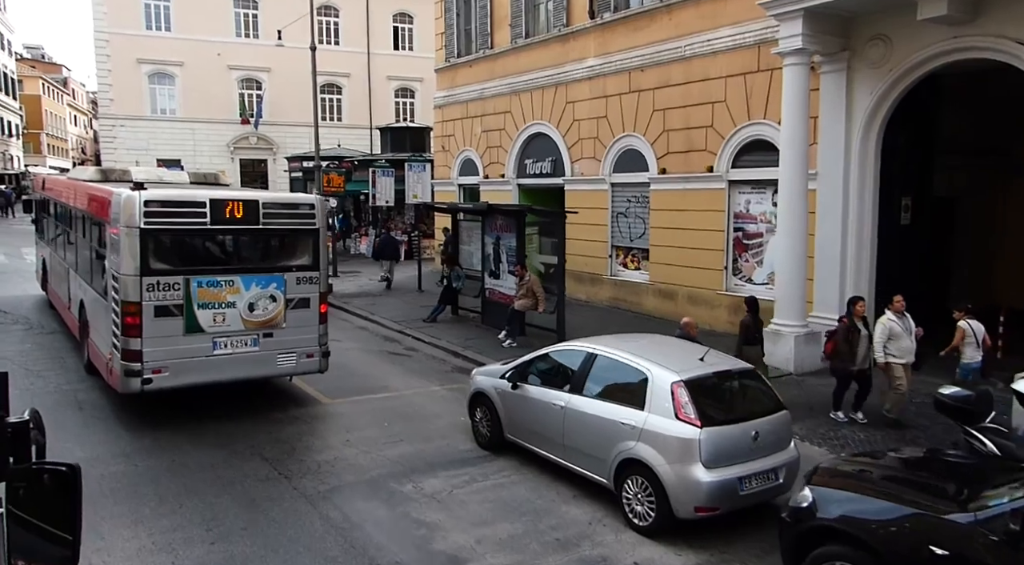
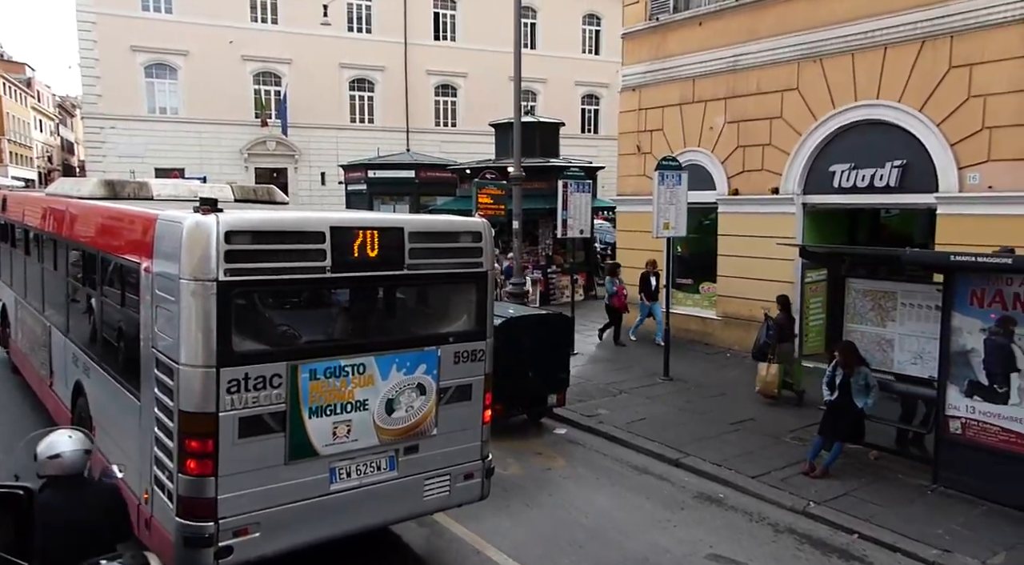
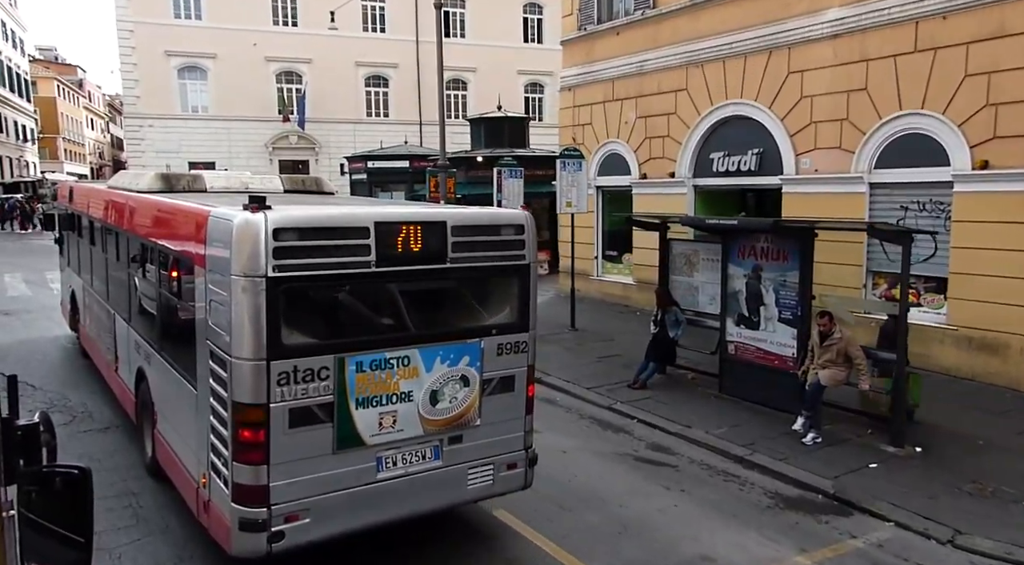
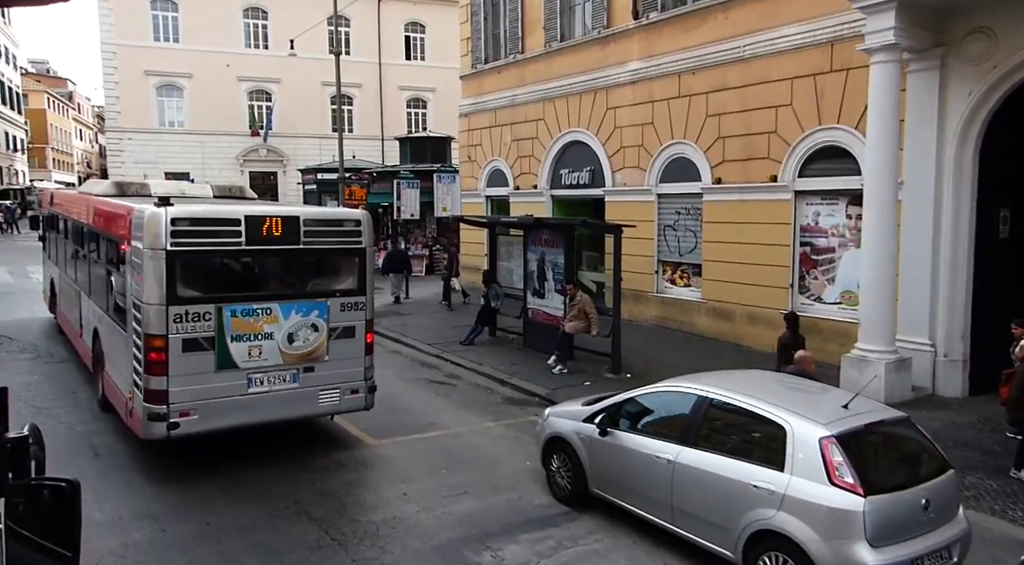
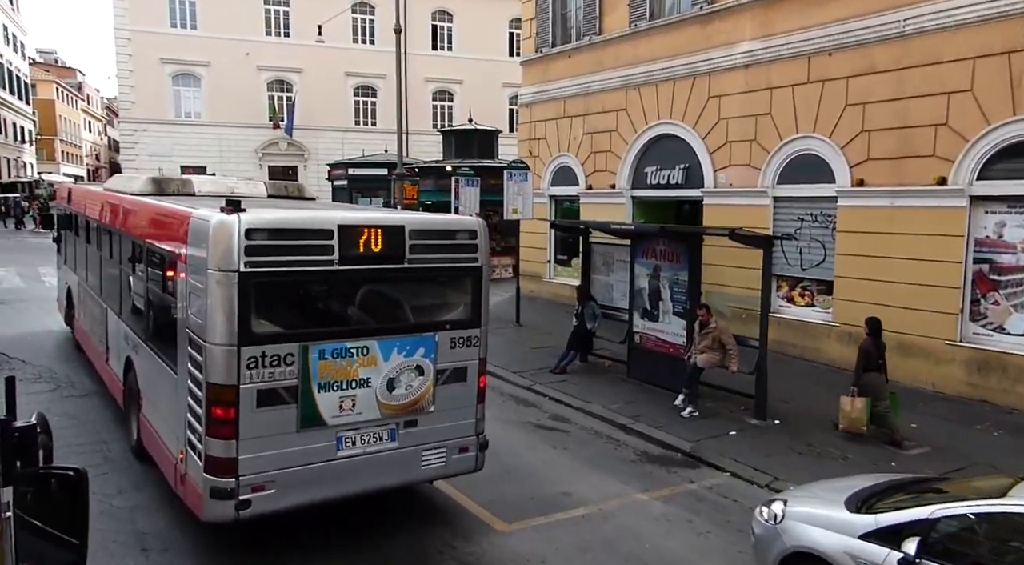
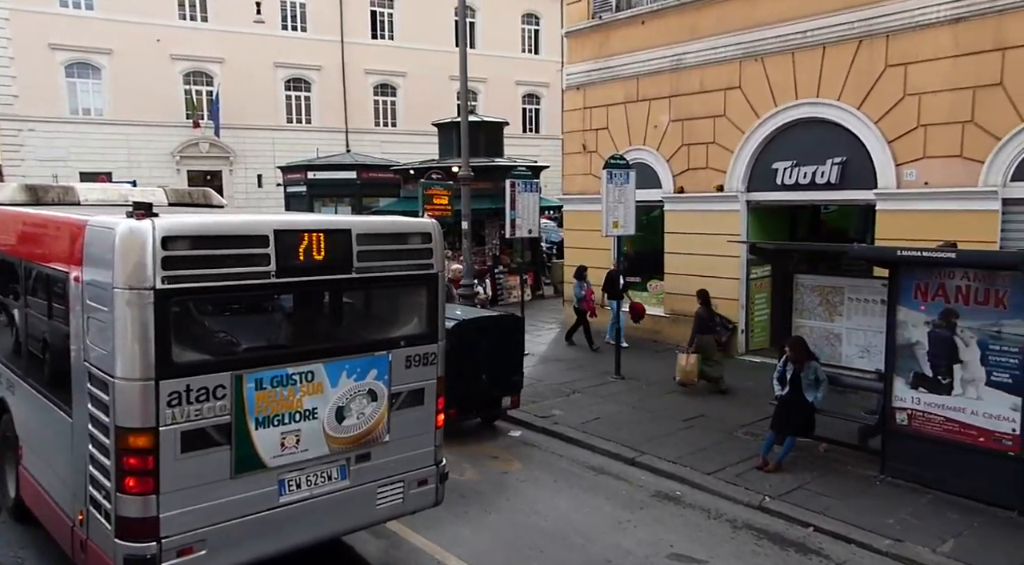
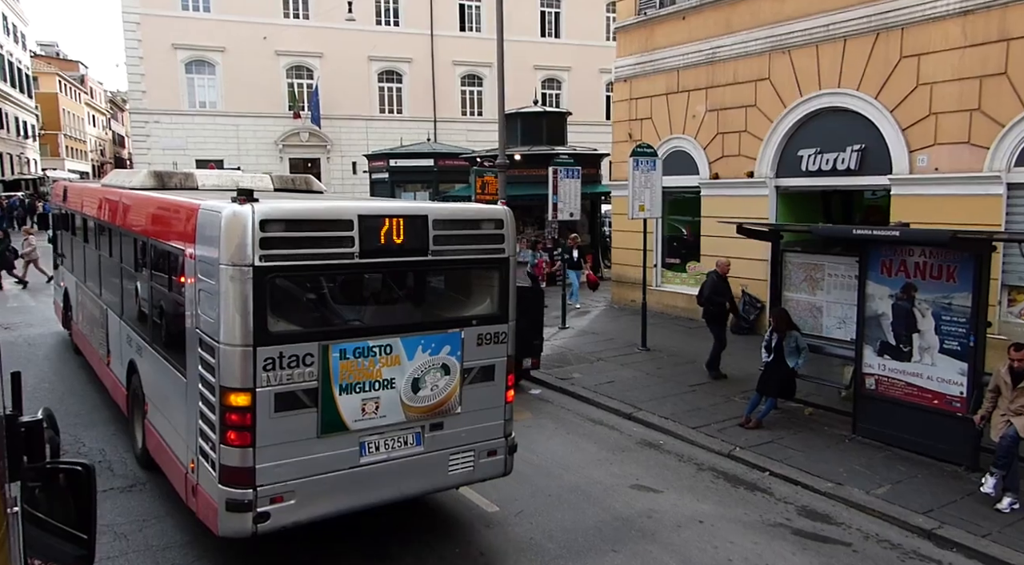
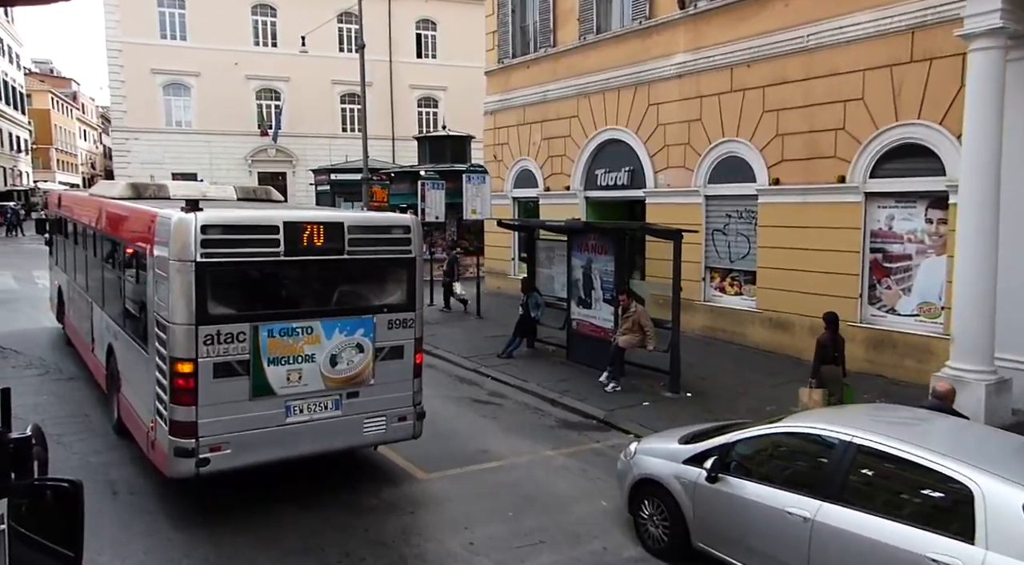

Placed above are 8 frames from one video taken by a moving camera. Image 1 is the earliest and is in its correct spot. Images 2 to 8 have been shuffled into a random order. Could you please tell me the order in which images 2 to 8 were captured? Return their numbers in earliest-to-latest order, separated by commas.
4, 8, 5, 3, 7, 2, 6
